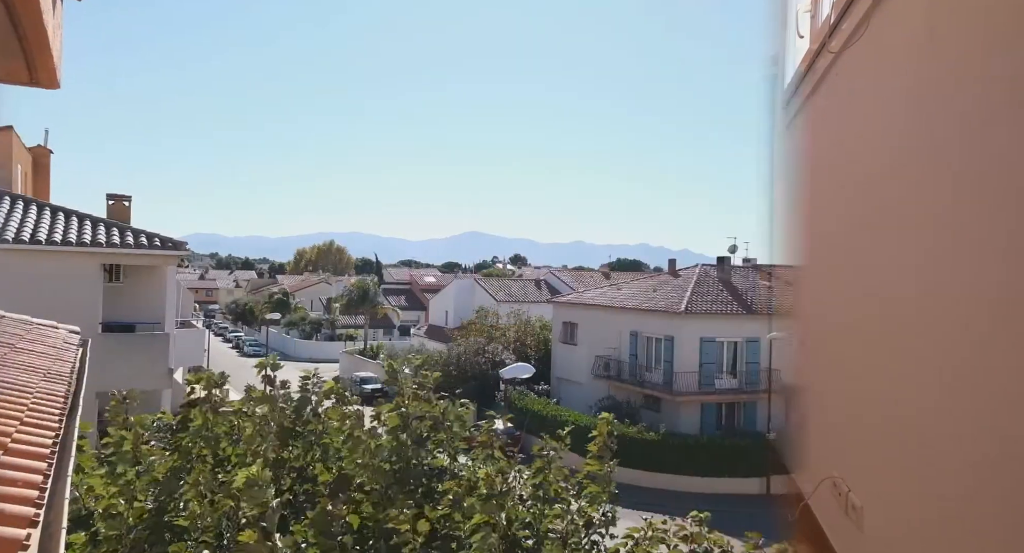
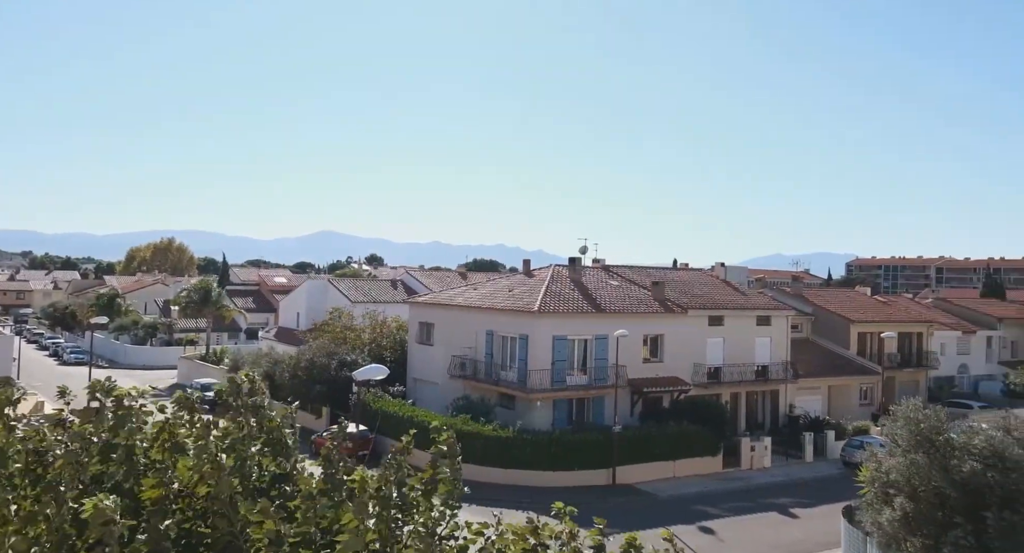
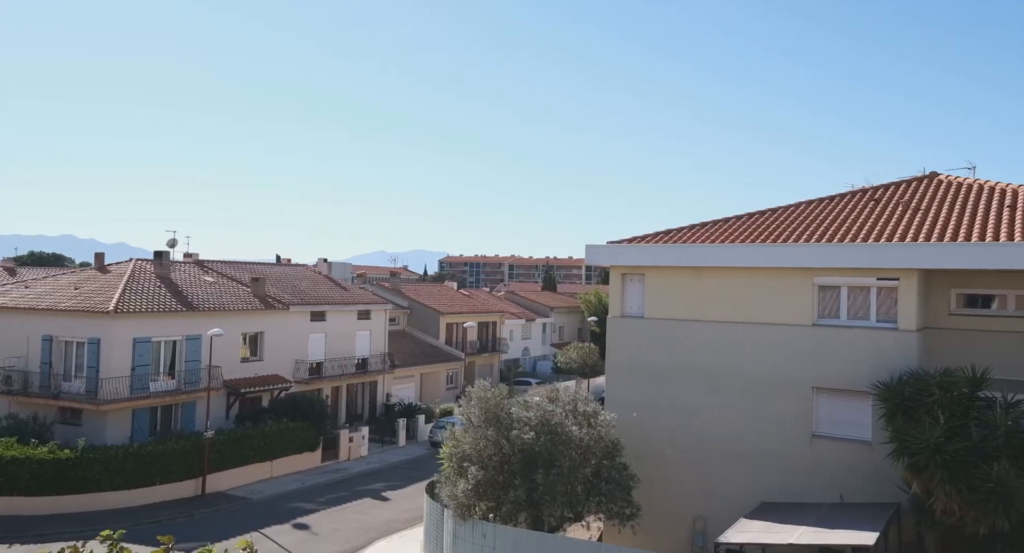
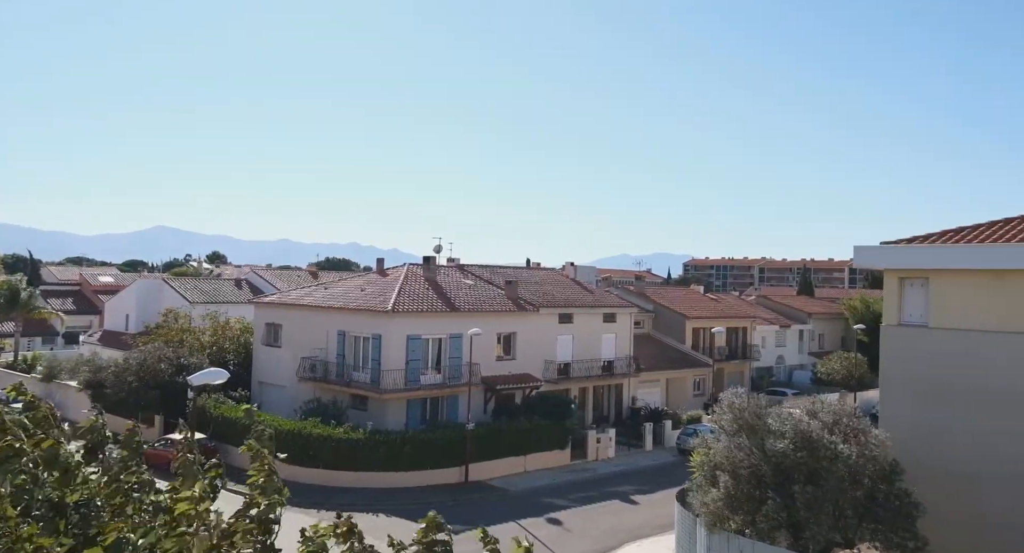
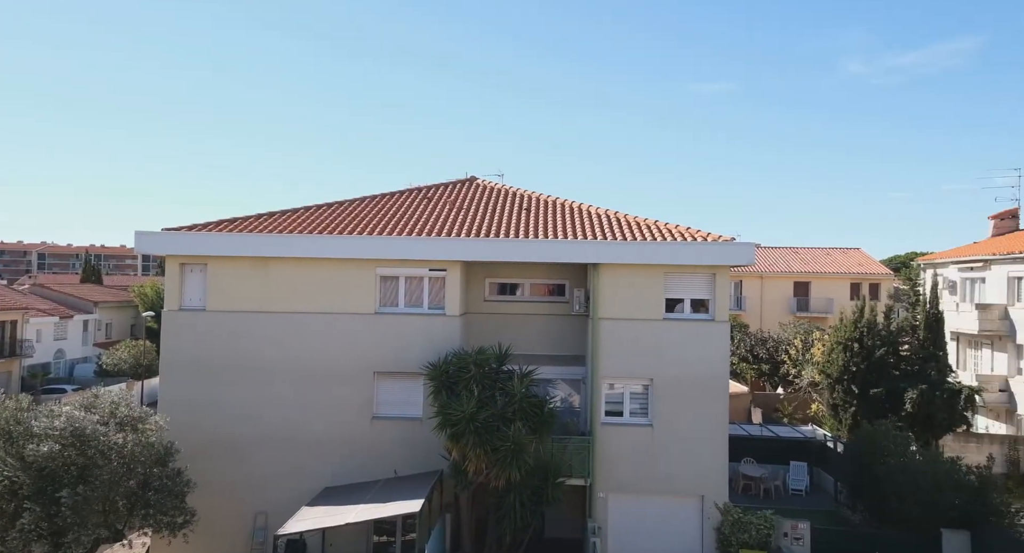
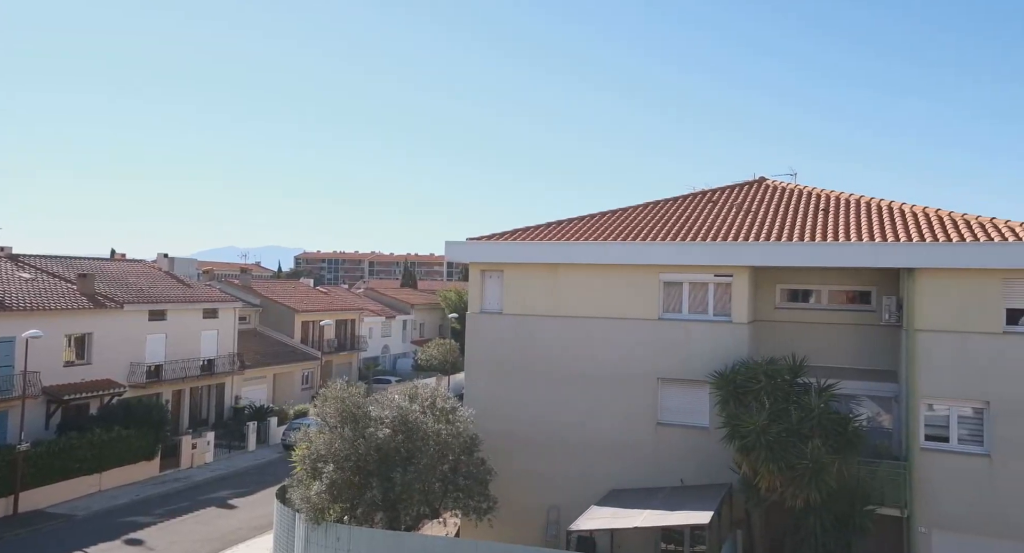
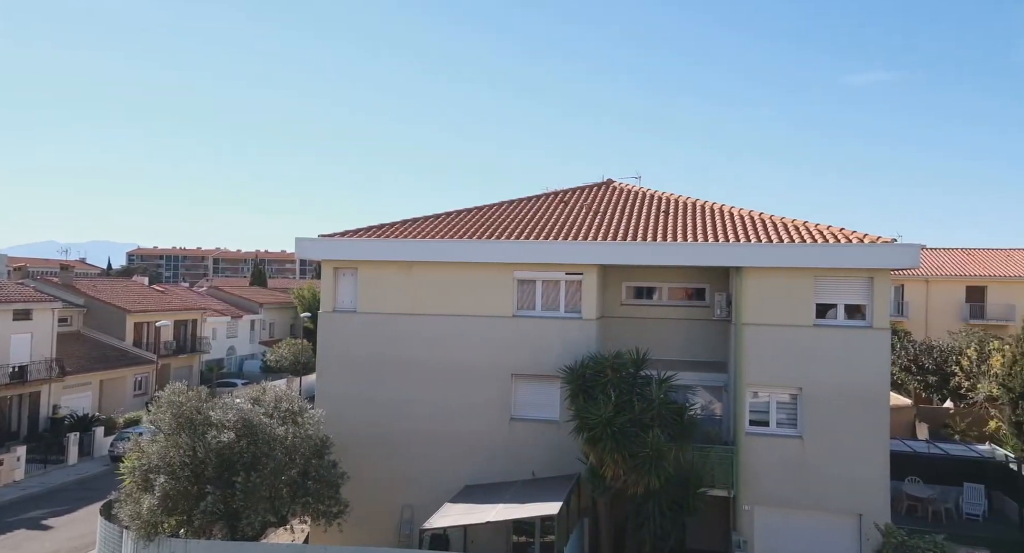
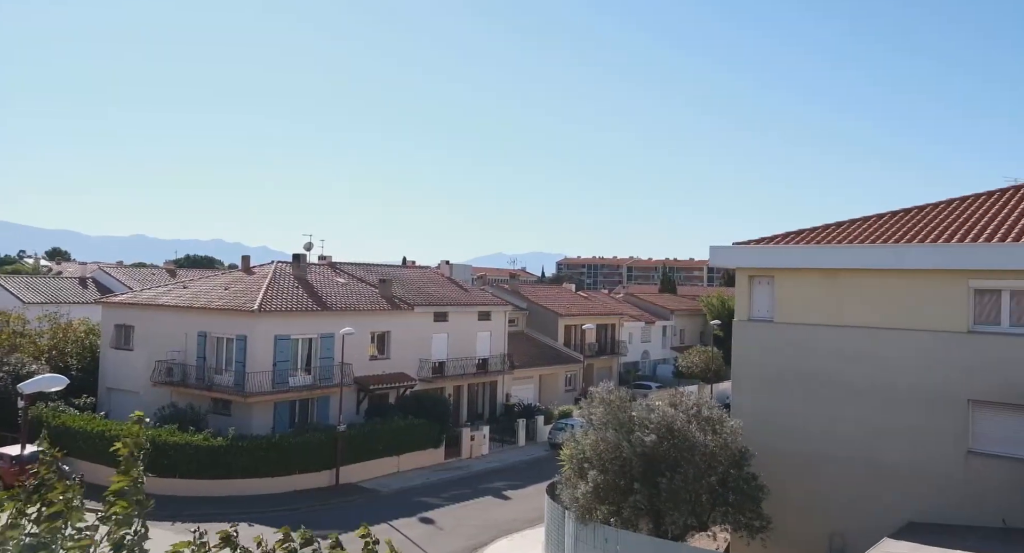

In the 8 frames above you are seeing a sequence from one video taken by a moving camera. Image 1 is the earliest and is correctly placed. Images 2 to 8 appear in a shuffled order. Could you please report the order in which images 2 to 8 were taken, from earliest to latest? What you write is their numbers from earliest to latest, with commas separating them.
2, 4, 8, 3, 6, 7, 5
